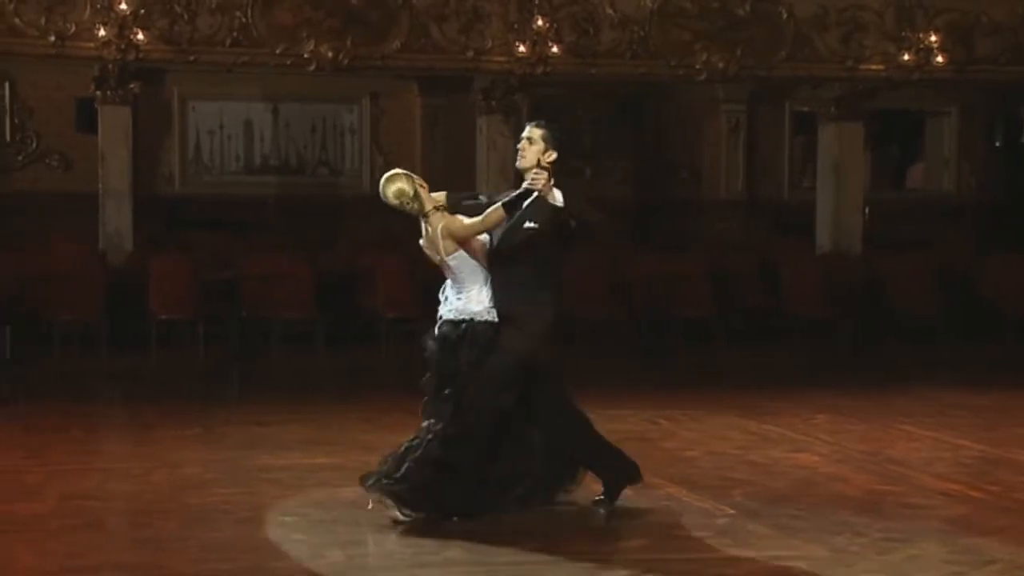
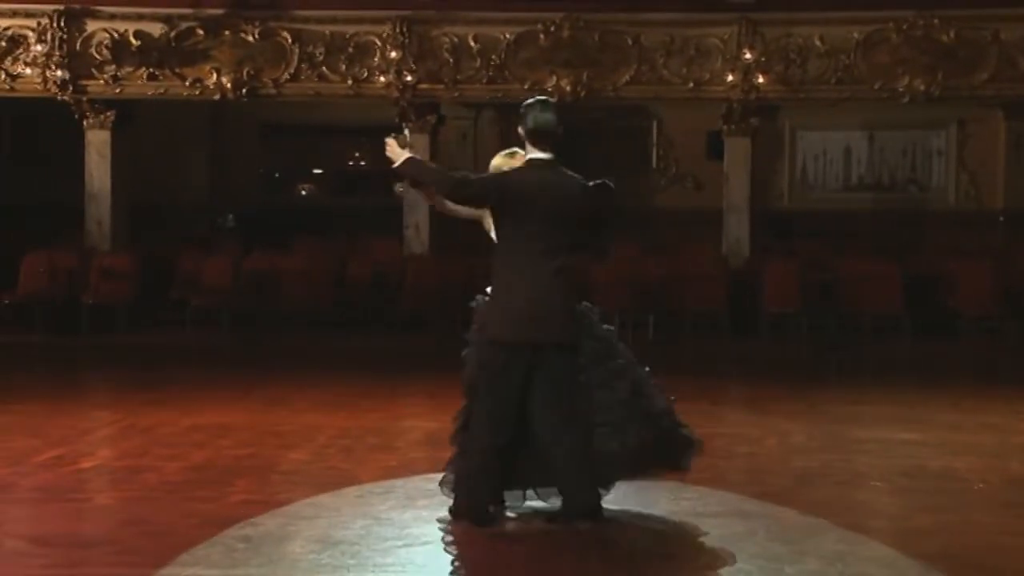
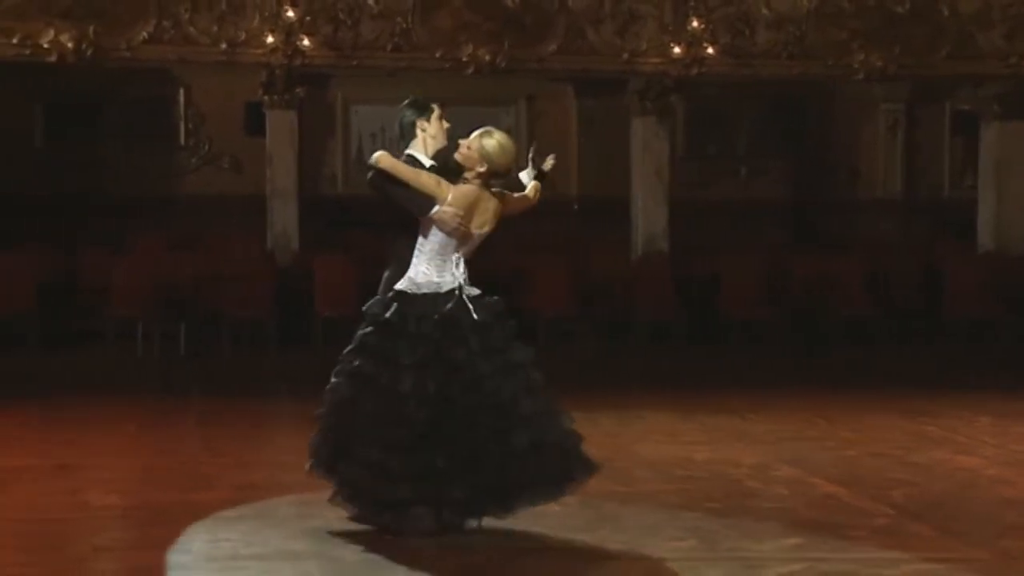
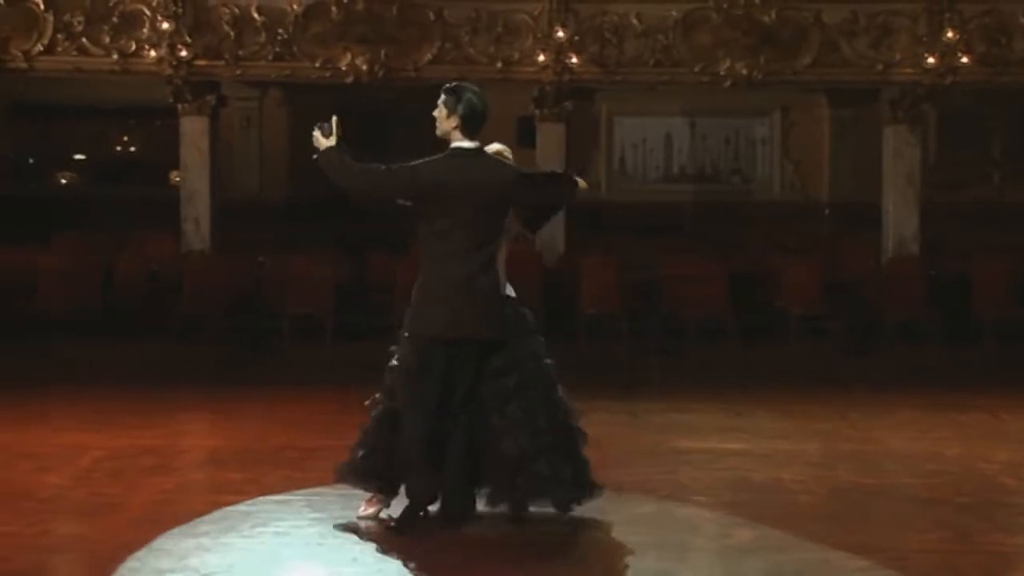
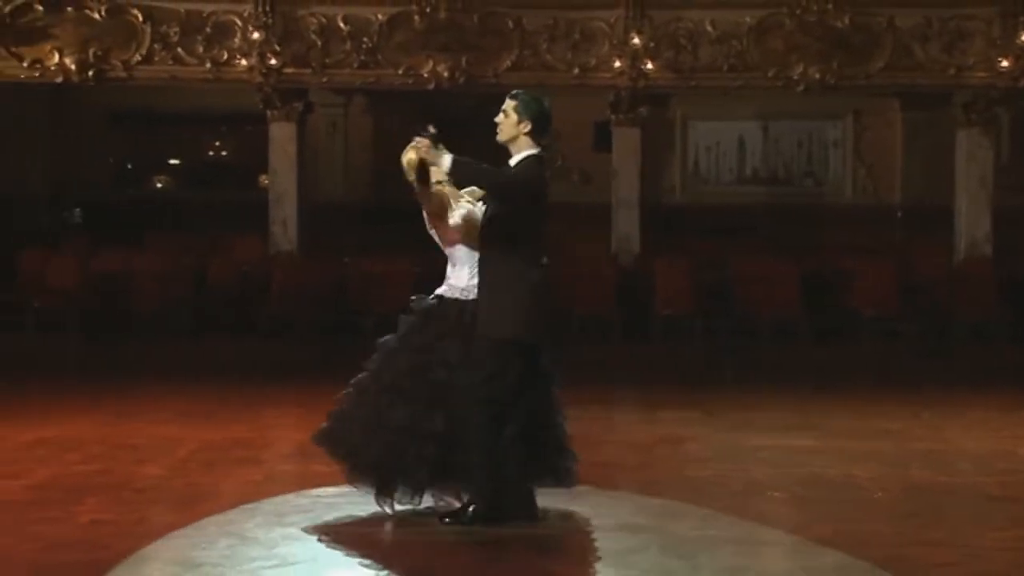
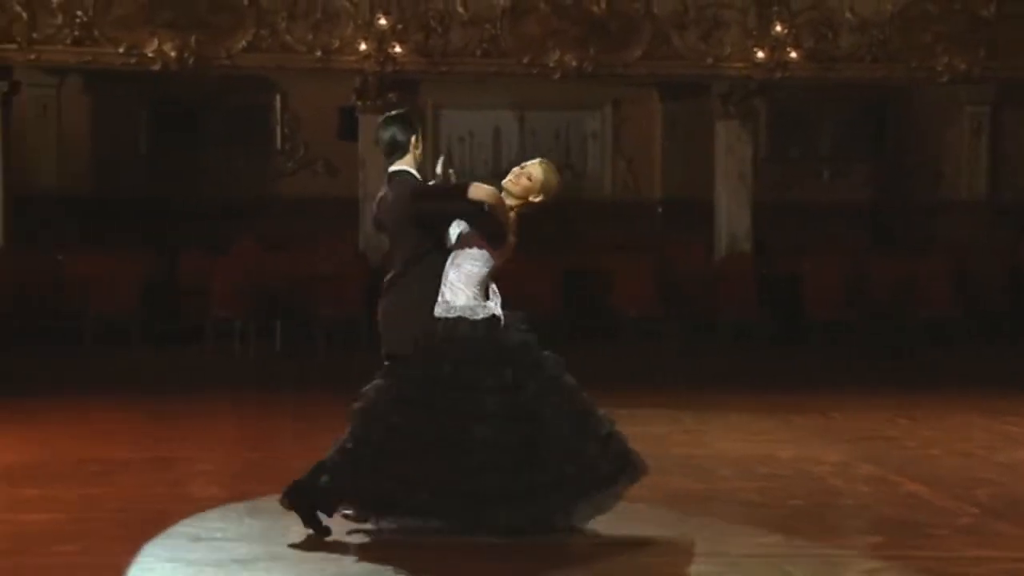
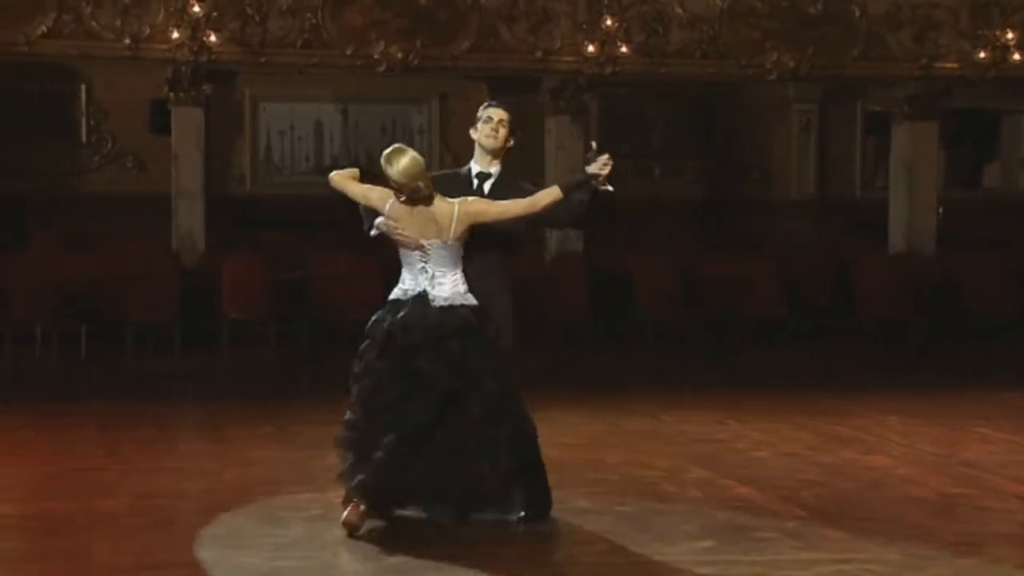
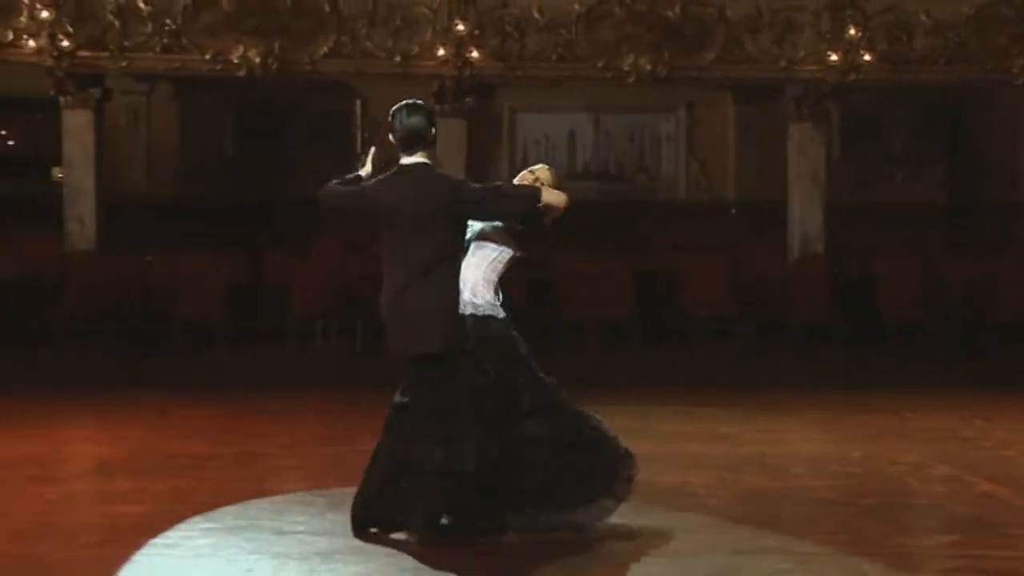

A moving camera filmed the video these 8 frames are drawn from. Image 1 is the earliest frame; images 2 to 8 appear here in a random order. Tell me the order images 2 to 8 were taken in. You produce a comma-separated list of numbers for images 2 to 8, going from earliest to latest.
7, 3, 6, 8, 4, 5, 2
